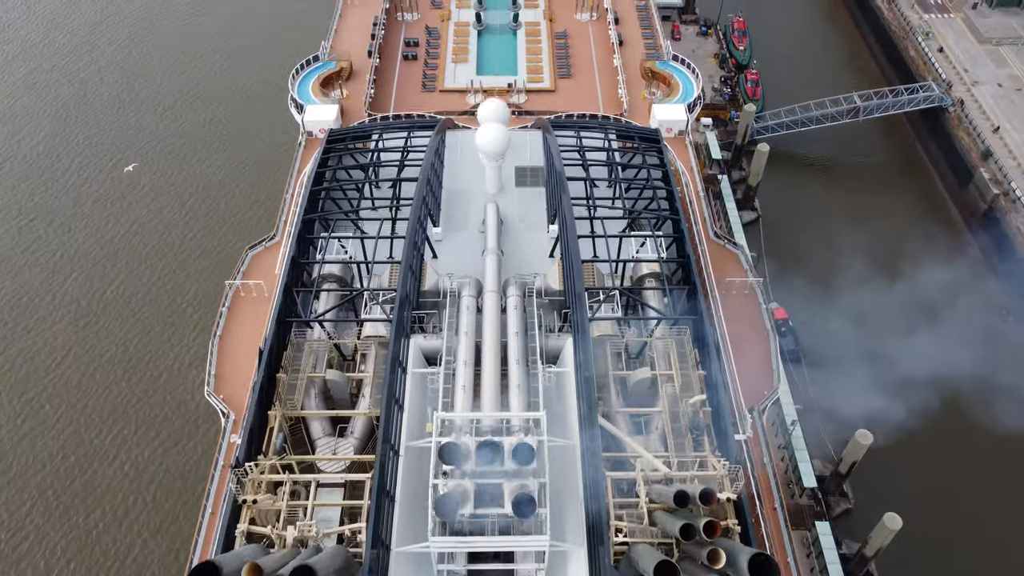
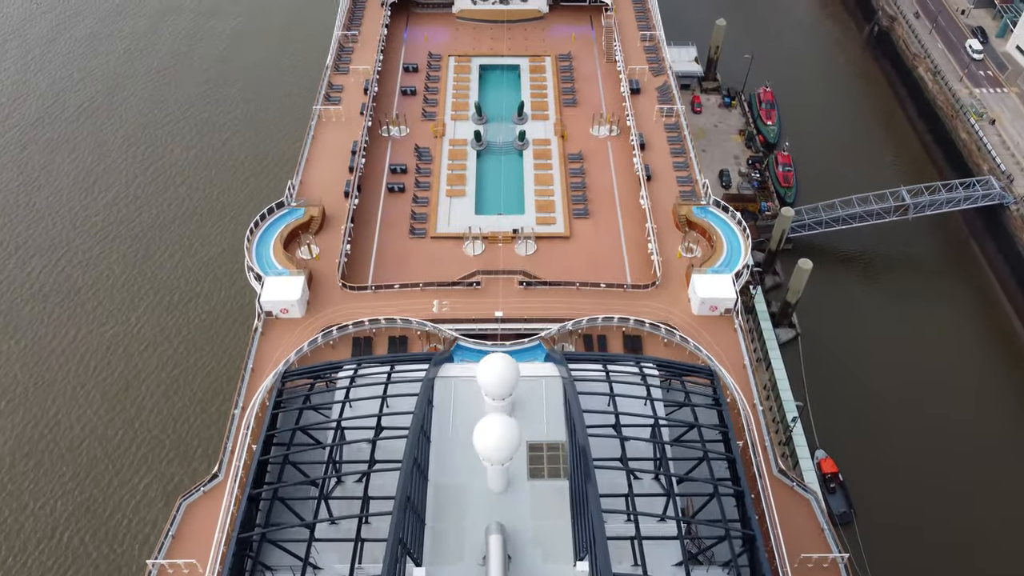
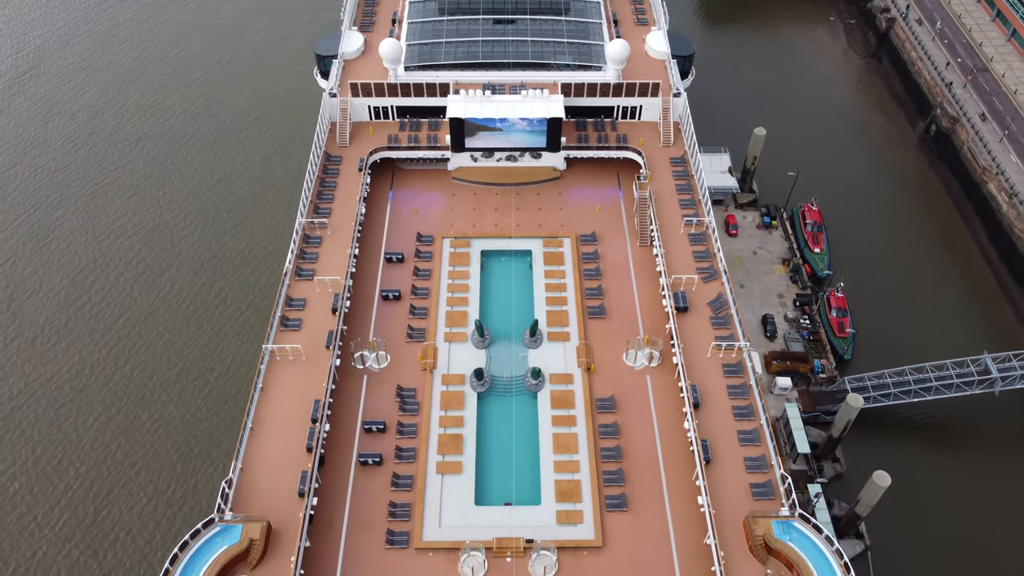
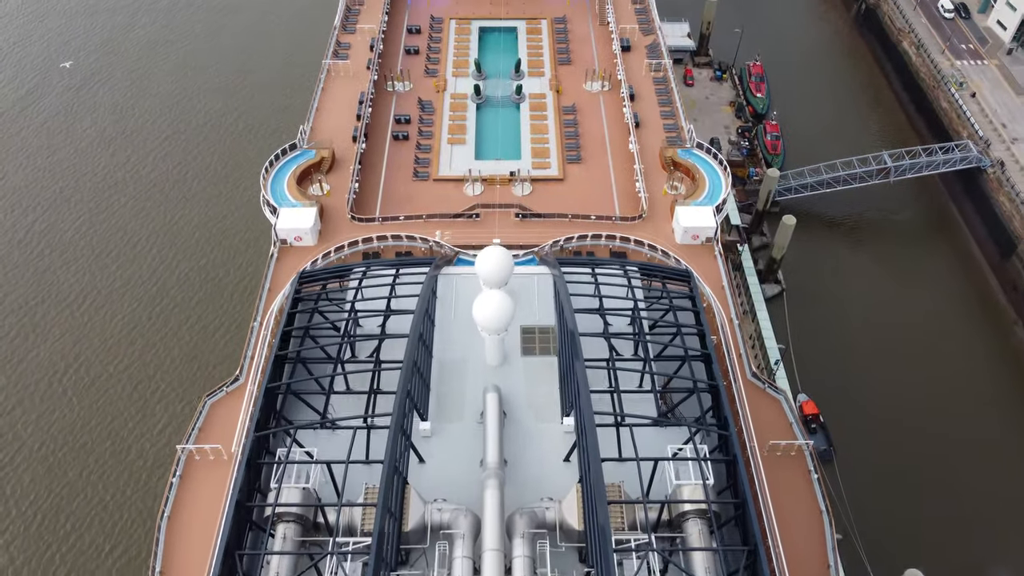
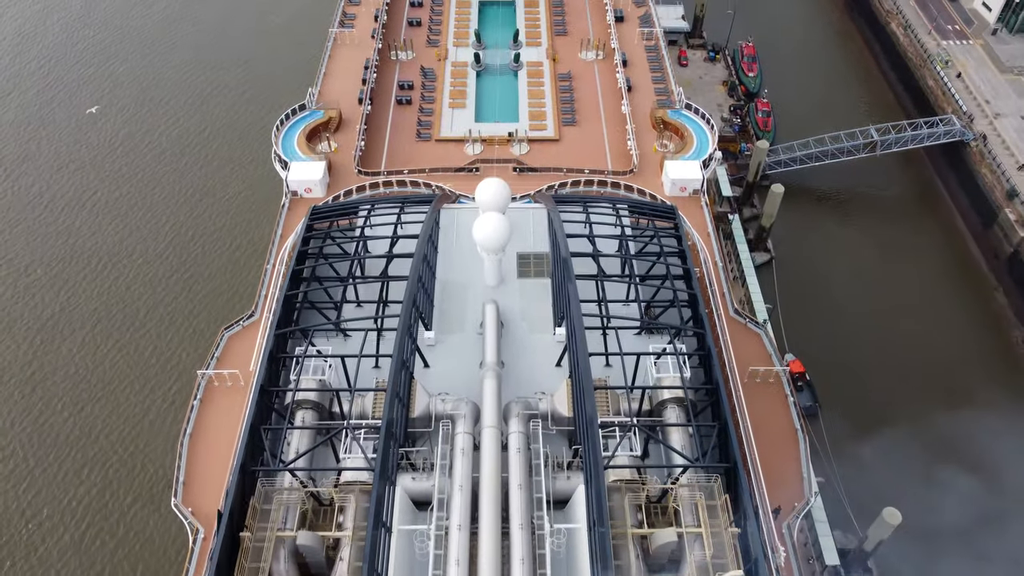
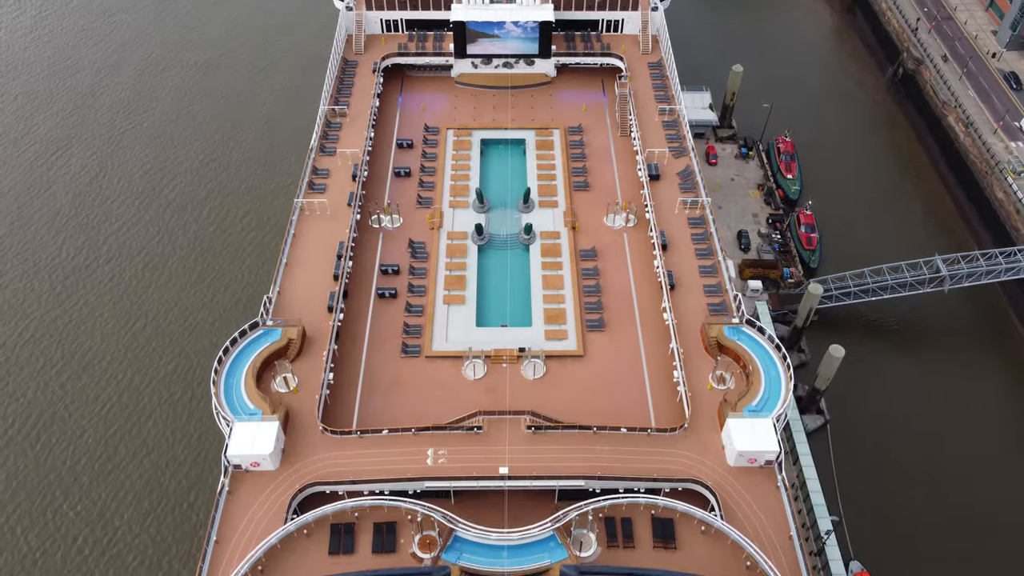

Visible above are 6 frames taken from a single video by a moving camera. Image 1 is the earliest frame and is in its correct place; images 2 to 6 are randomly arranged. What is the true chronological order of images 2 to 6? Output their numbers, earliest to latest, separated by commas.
5, 4, 2, 6, 3
